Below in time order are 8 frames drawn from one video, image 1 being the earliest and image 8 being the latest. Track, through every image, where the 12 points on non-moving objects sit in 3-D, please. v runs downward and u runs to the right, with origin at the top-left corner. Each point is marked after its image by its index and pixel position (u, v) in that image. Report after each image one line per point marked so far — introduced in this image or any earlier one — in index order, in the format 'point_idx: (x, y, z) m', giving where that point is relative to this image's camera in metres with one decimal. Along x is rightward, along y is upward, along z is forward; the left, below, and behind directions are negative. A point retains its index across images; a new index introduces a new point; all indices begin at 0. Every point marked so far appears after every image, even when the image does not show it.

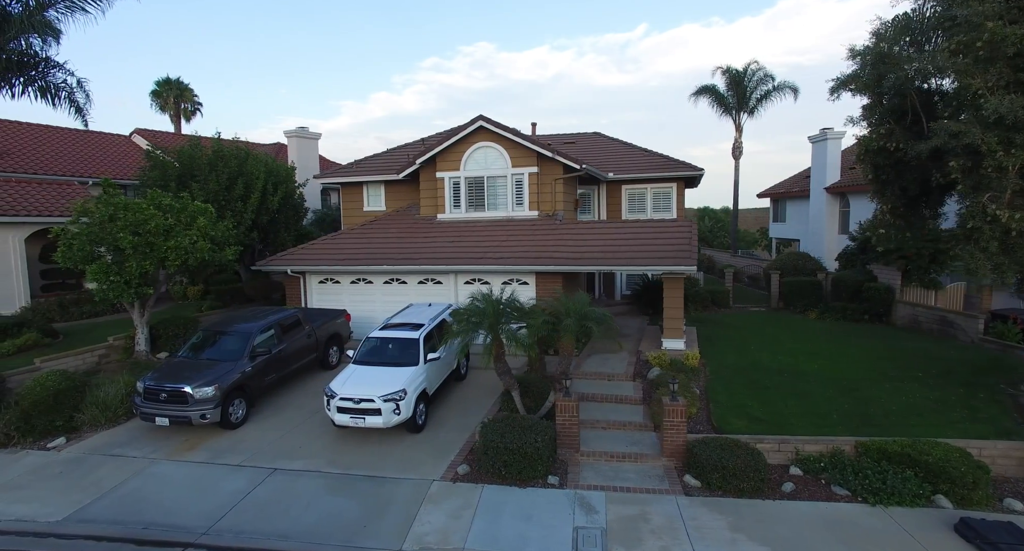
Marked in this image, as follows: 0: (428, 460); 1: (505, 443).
0: (-1.4, -3.2, +7.7) m
1: (-0.1, -2.6, +7.1) m
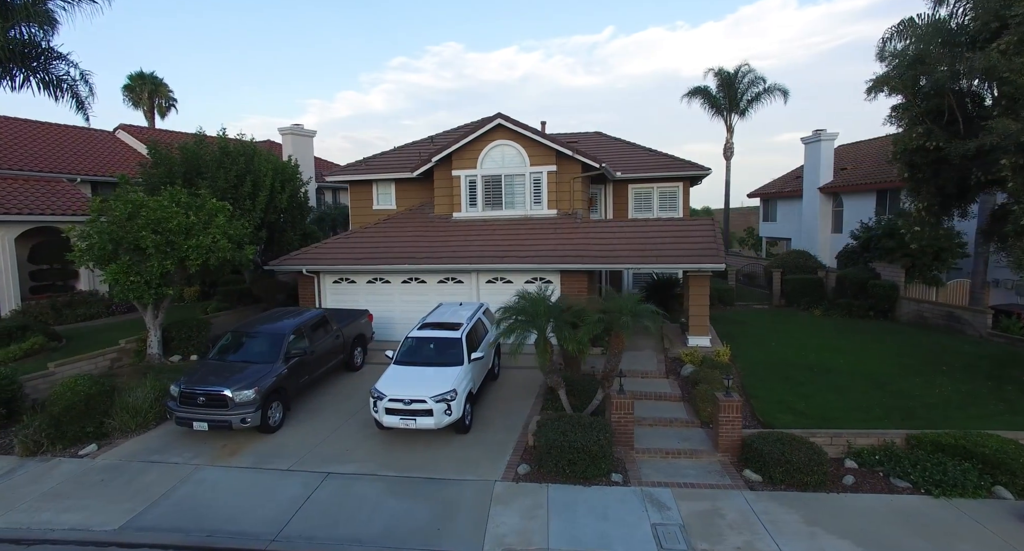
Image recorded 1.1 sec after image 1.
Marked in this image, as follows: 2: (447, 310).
0: (-0.4, -3.1, +7.5) m
1: (+0.9, -2.6, +7.0) m
2: (-1.6, -0.8, +11.0) m
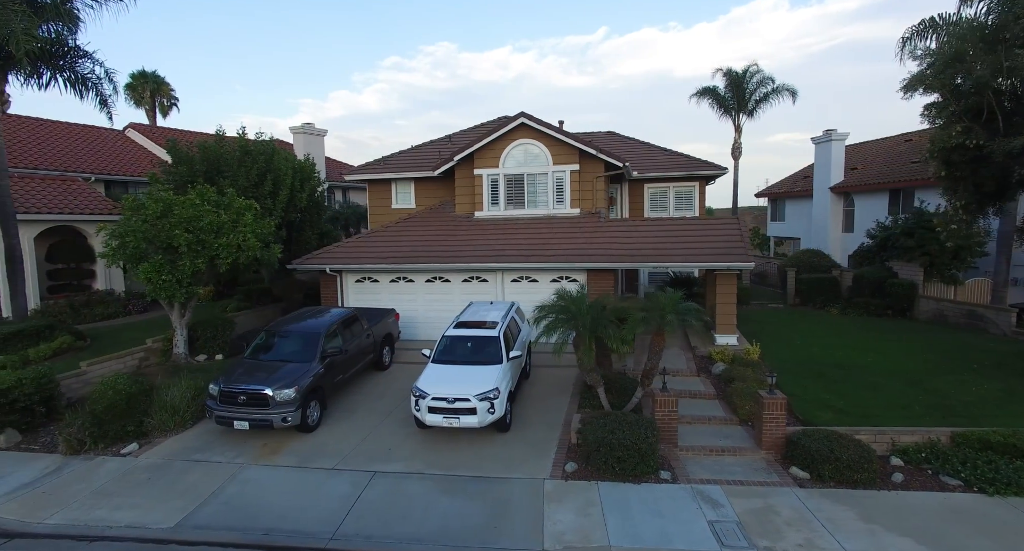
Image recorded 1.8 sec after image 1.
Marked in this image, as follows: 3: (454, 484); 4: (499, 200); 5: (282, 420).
0: (+0.3, -3.1, +7.5) m
1: (+1.6, -2.5, +7.0) m
2: (-0.8, -0.8, +11.0) m
3: (-0.9, -3.2, +6.8) m
4: (-0.6, +2.7, +16.0) m
5: (-4.1, -2.6, +8.0) m
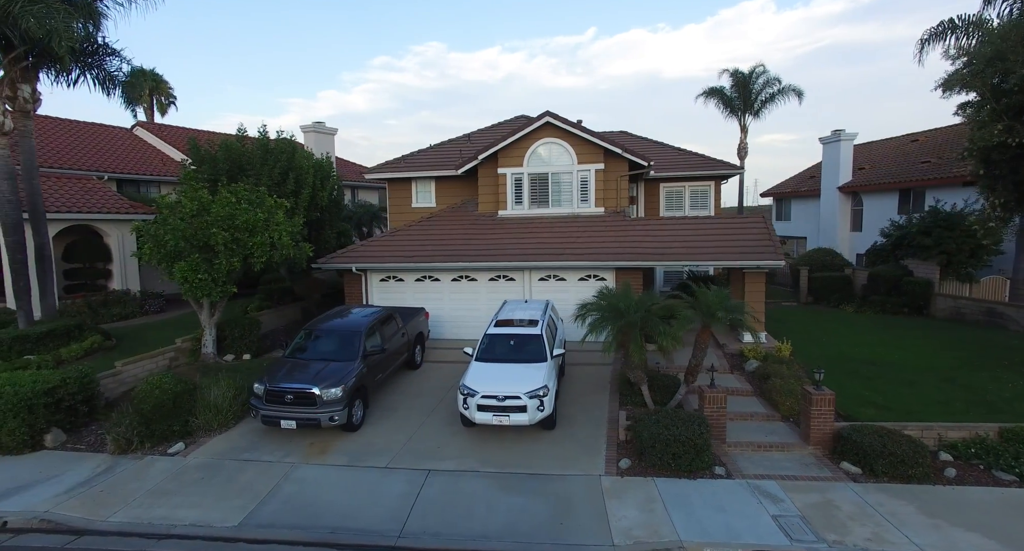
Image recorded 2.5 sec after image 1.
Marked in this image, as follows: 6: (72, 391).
0: (+1.2, -3.0, +7.5) m
1: (+2.5, -2.5, +7.0) m
2: (0.0, -0.8, +11.0) m
3: (0.0, -3.1, +6.8) m
4: (+0.2, +2.7, +16.0) m
5: (-3.2, -2.5, +8.0) m
6: (-8.0, -2.1, +8.3) m
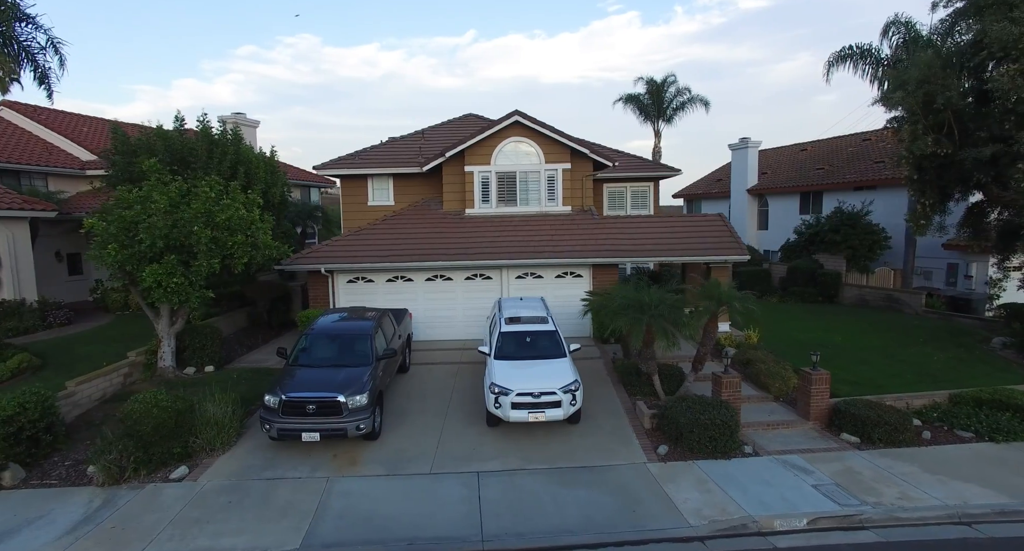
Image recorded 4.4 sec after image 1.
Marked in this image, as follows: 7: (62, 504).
0: (+1.8, -3.0, +7.8) m
1: (+3.2, -2.4, +7.5) m
2: (0.0, -0.7, +11.0) m
3: (+0.8, -3.1, +6.9) m
4: (-0.7, +2.8, +16.0) m
5: (-2.6, -2.5, +7.5) m
6: (-7.4, -2.2, +6.9) m
7: (-6.1, -3.1, +6.1) m
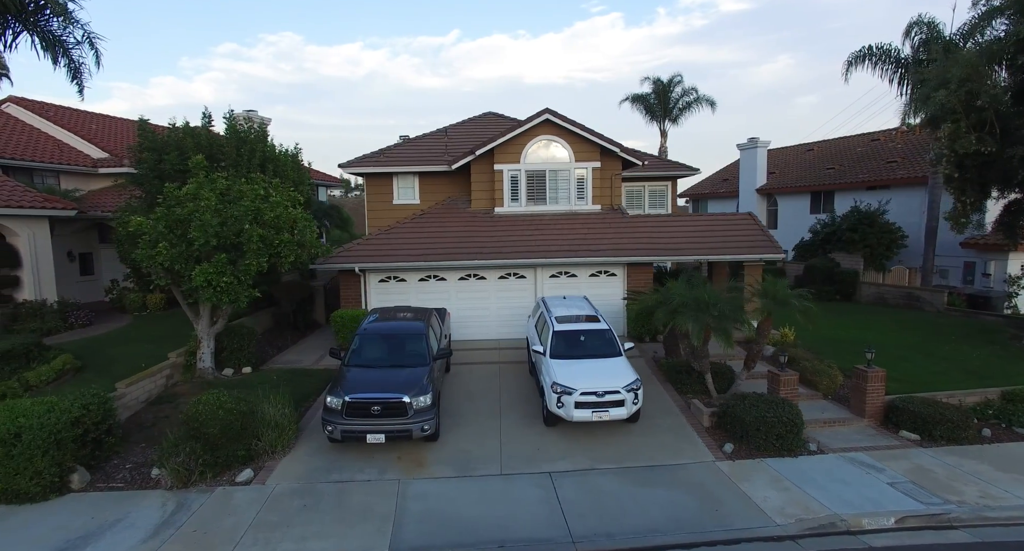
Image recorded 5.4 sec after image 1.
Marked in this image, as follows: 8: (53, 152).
0: (+2.9, -2.9, +7.8) m
1: (+4.3, -2.4, +7.5) m
2: (+1.1, -0.7, +10.9) m
3: (+1.9, -3.0, +6.9) m
4: (+0.3, +2.8, +15.9) m
5: (-1.5, -2.5, +7.4) m
6: (-6.3, -2.2, +6.8) m
7: (-5.0, -3.1, +6.0) m
8: (-20.2, +5.5, +20.0) m
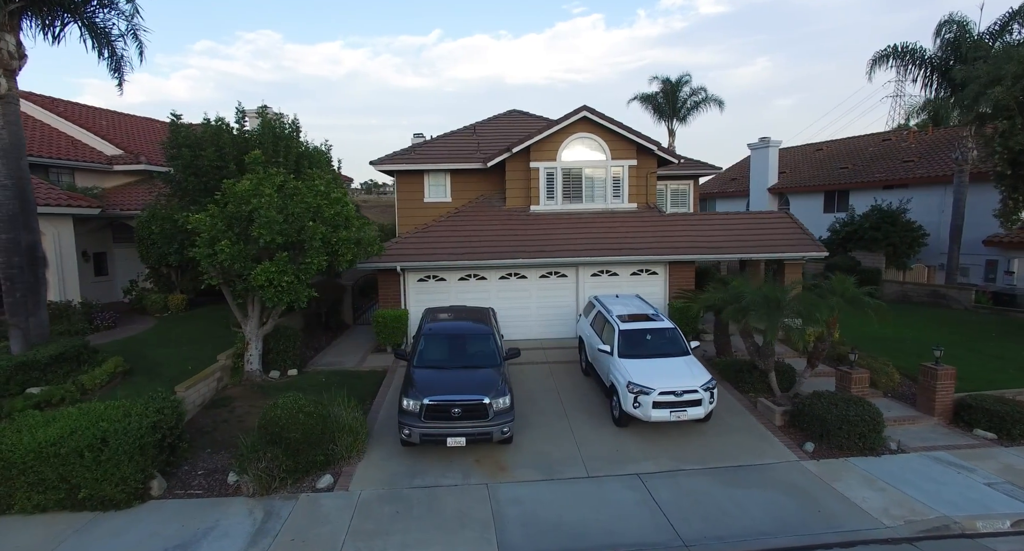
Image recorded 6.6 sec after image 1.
0: (+4.2, -2.9, +7.7) m
1: (+5.6, -2.3, +7.4) m
2: (+2.3, -0.6, +10.8) m
3: (+3.2, -3.0, +6.8) m
4: (+1.5, +2.8, +15.8) m
5: (-0.2, -2.5, +7.2) m
6: (-5.0, -2.2, +6.6) m
7: (-3.7, -3.1, +5.8) m
8: (-19.0, +5.5, +19.6) m
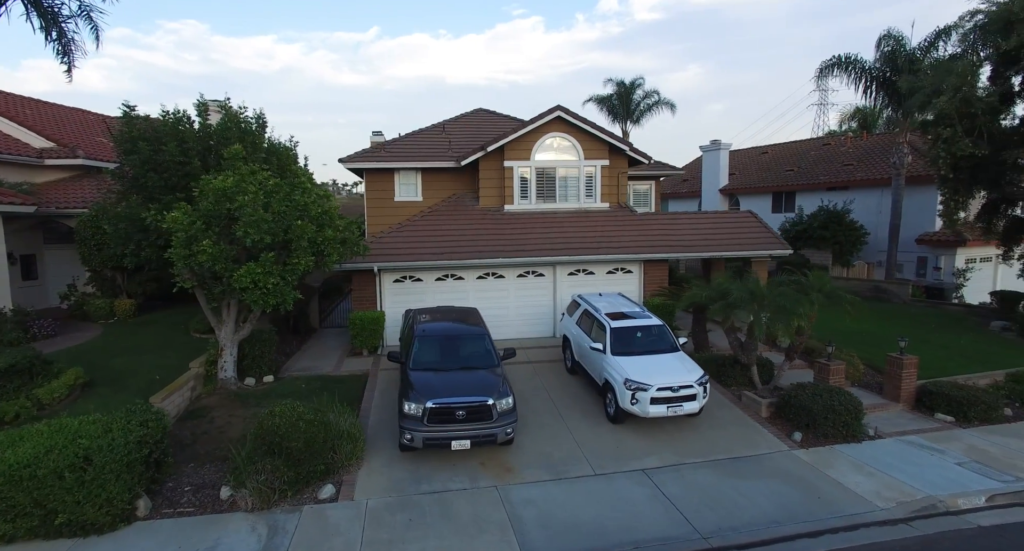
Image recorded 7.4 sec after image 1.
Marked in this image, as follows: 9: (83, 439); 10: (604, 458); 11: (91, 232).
0: (+4.3, -2.9, +8.1) m
1: (+5.6, -2.3, +7.9) m
2: (+2.0, -0.6, +11.0) m
3: (+3.3, -3.0, +7.0) m
4: (+0.7, +2.9, +15.8) m
5: (-0.1, -2.5, +7.2) m
6: (-4.8, -2.2, +6.0) m
7: (-3.5, -3.1, +5.4) m
8: (-20.1, +5.3, +17.6) m
9: (-5.1, -2.0, +5.4) m
10: (+1.5, -3.0, +7.3) m
11: (-13.8, +1.4, +14.8) m
